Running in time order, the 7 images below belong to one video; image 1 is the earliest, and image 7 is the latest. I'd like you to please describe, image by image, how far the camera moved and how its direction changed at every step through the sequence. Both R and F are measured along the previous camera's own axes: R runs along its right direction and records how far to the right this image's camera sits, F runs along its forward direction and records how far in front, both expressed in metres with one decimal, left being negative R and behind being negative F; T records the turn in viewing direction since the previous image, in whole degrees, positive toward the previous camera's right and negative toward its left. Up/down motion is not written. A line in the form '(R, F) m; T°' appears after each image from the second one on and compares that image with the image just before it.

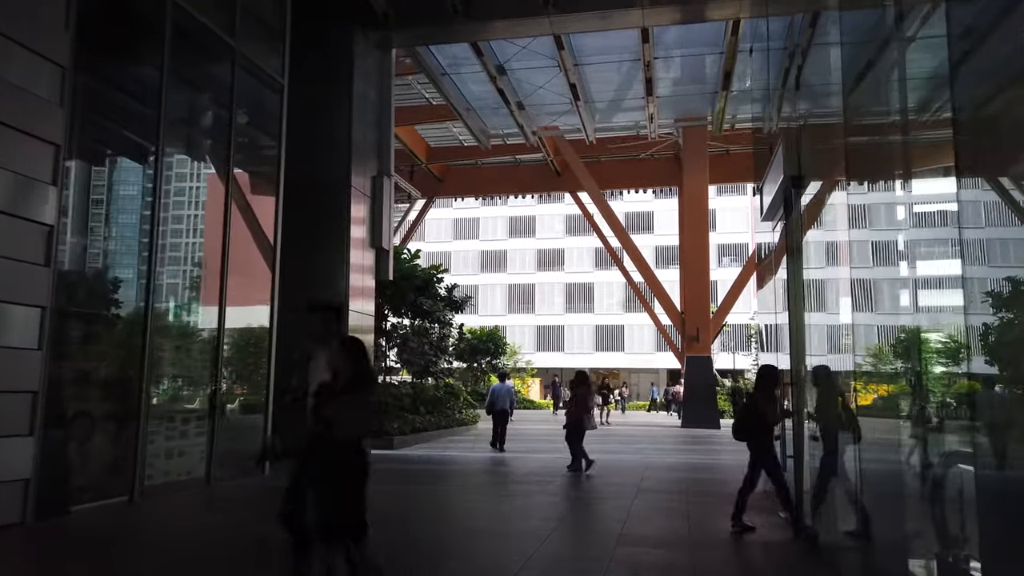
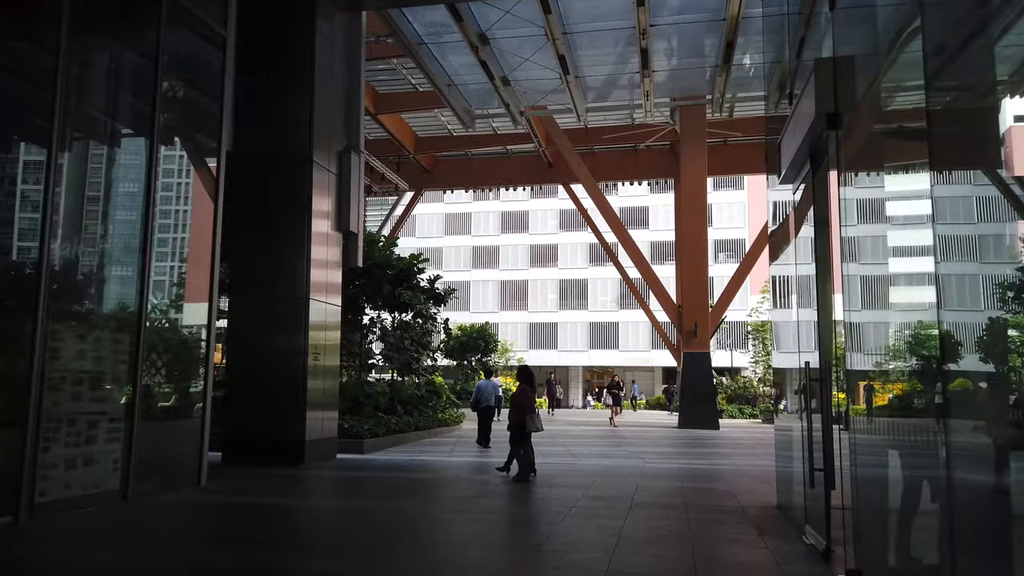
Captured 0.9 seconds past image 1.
(+0.2, +1.3) m; 0°
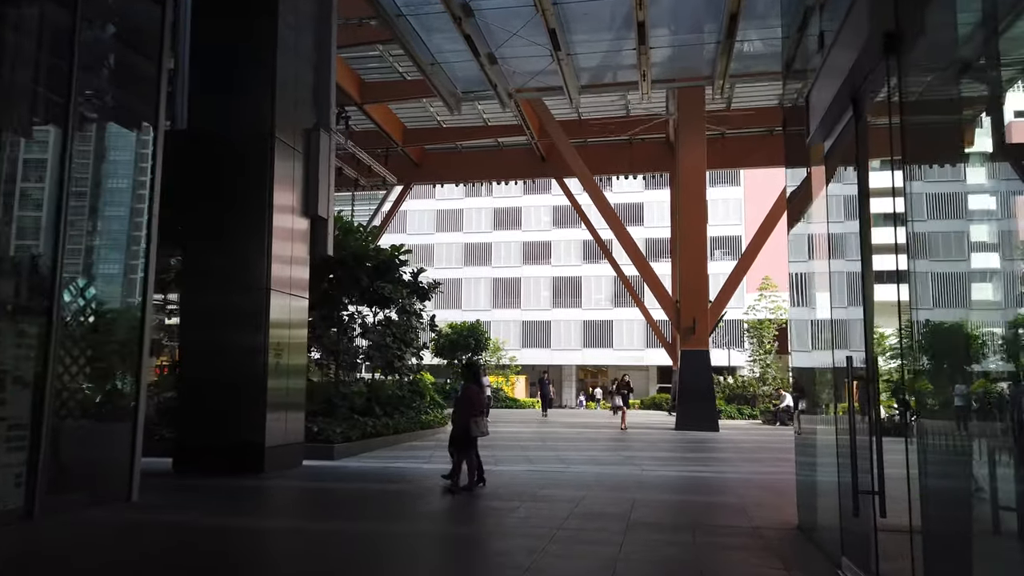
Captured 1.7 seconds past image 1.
(+0.2, +1.1) m; 0°
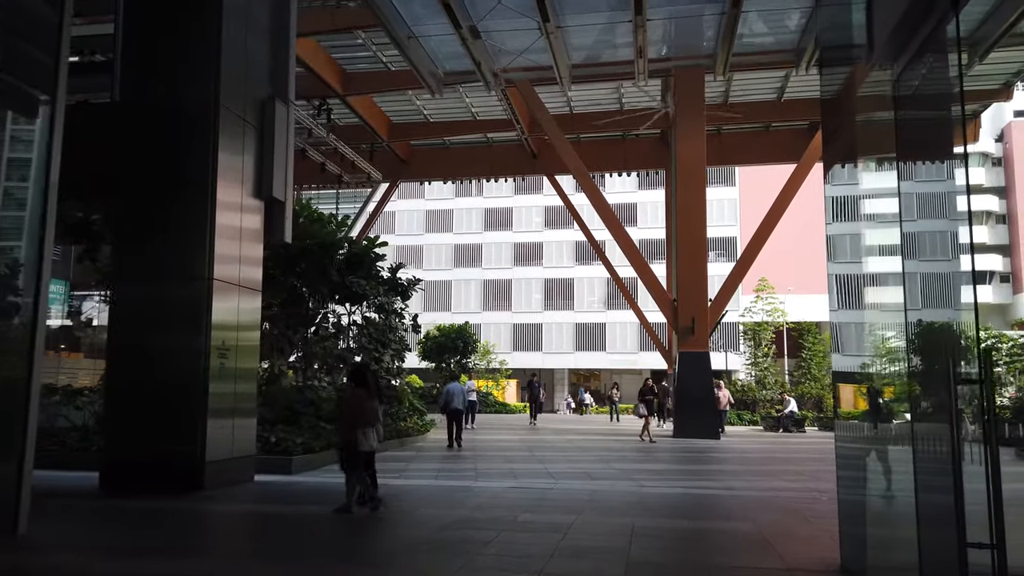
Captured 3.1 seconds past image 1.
(+0.2, +1.3) m; +1°
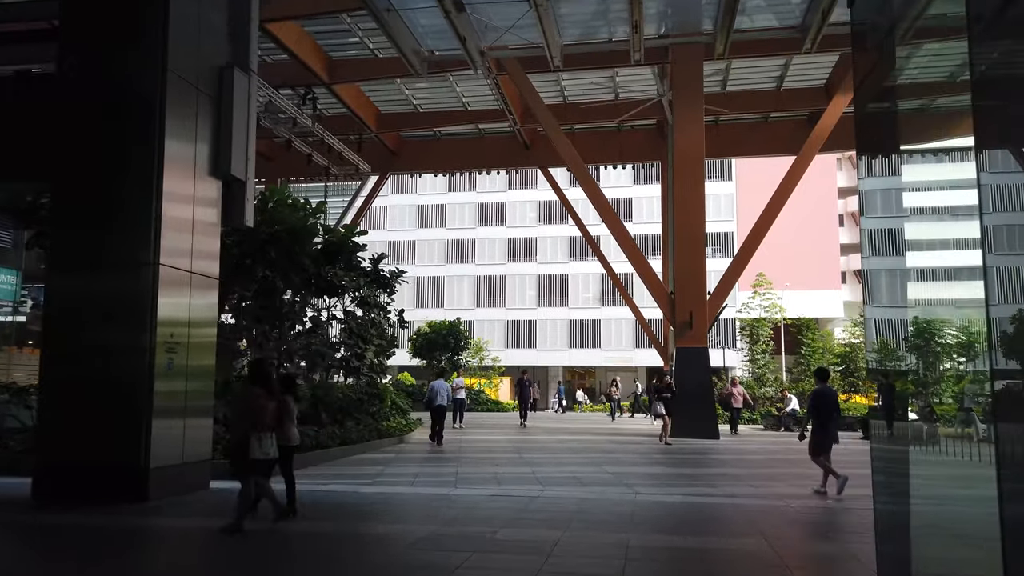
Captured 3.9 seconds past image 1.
(+0.2, +0.9) m; 0°
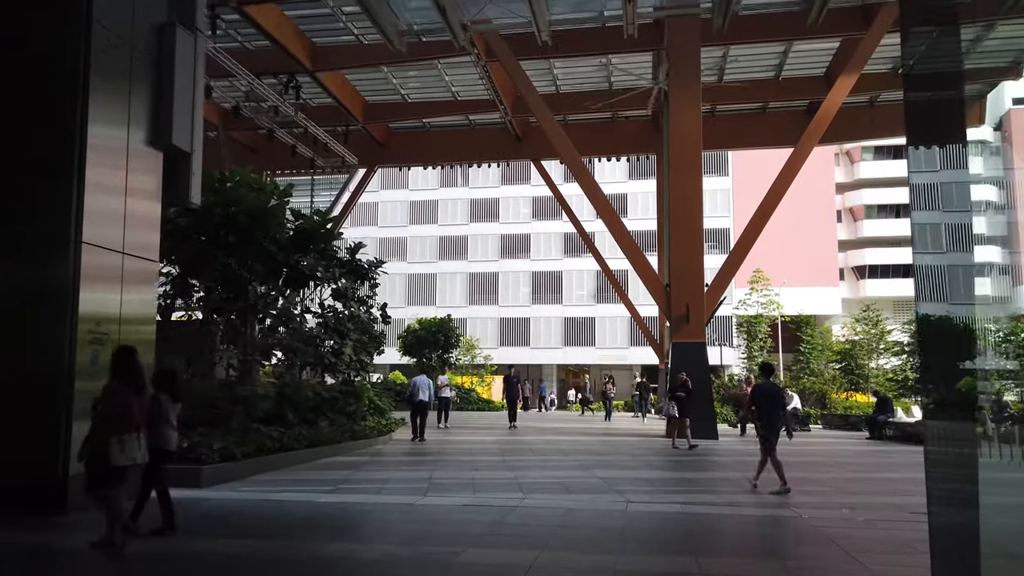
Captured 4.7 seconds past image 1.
(+0.2, +1.0) m; 0°
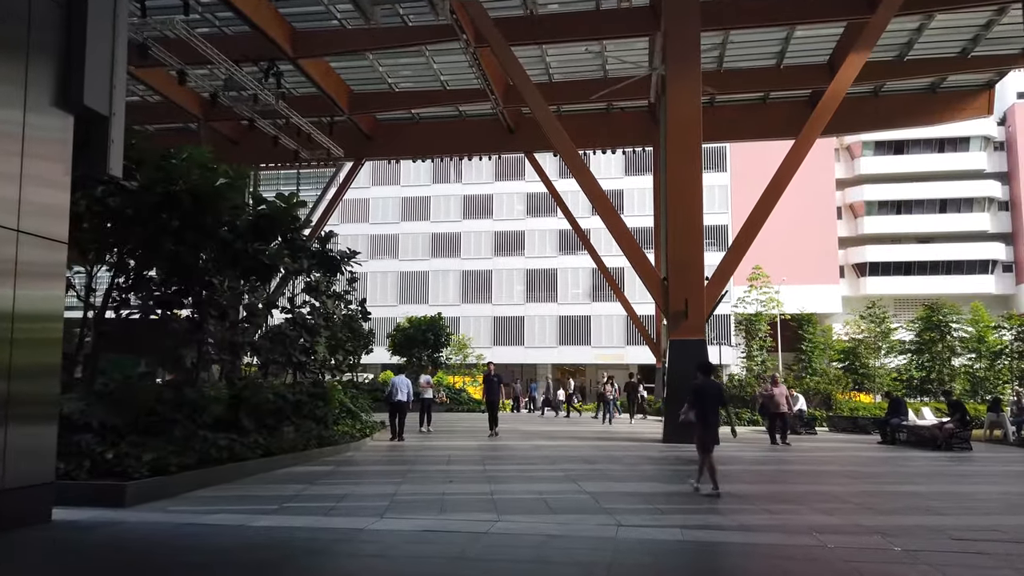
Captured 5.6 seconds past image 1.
(+0.2, +1.2) m; 0°
